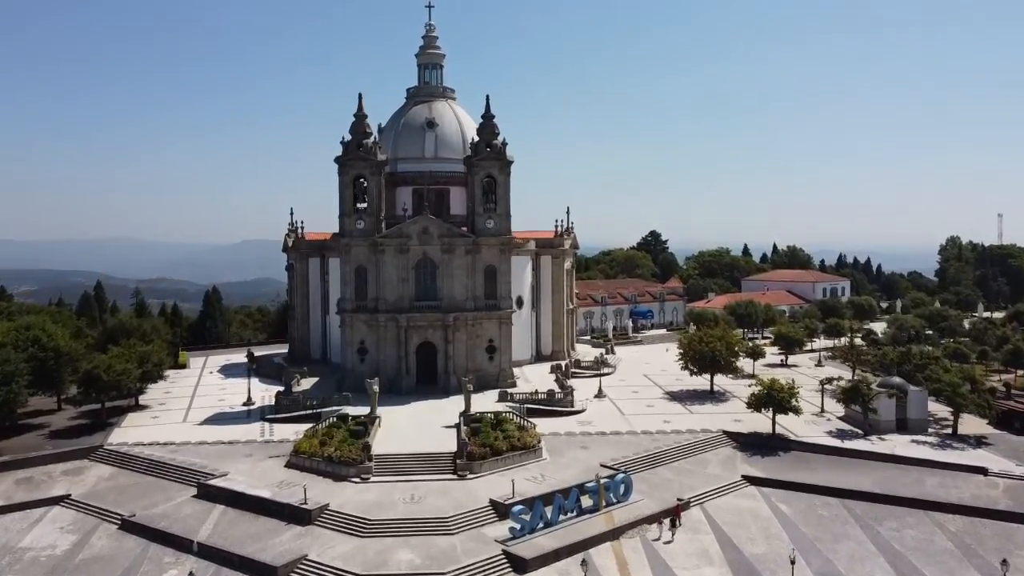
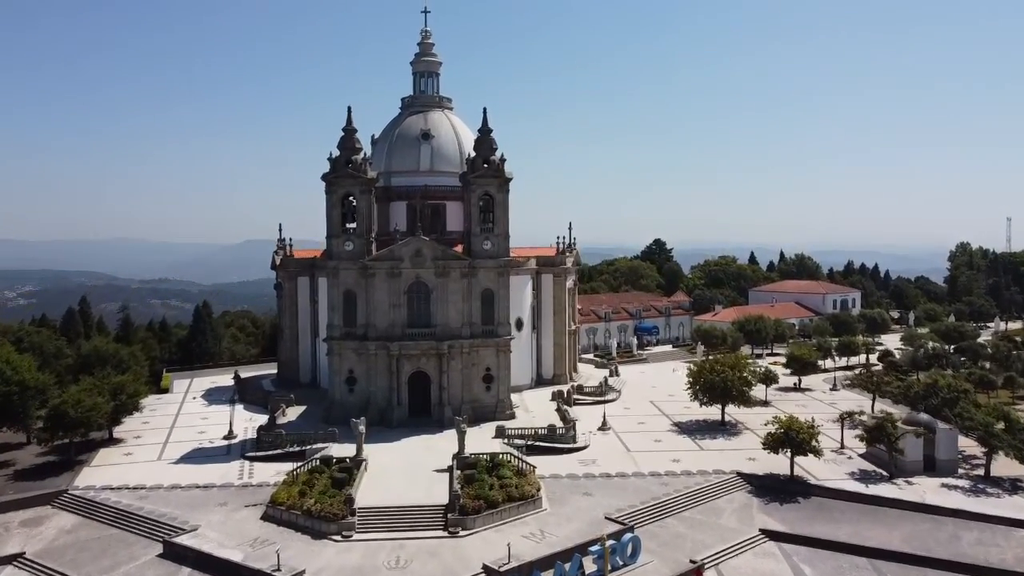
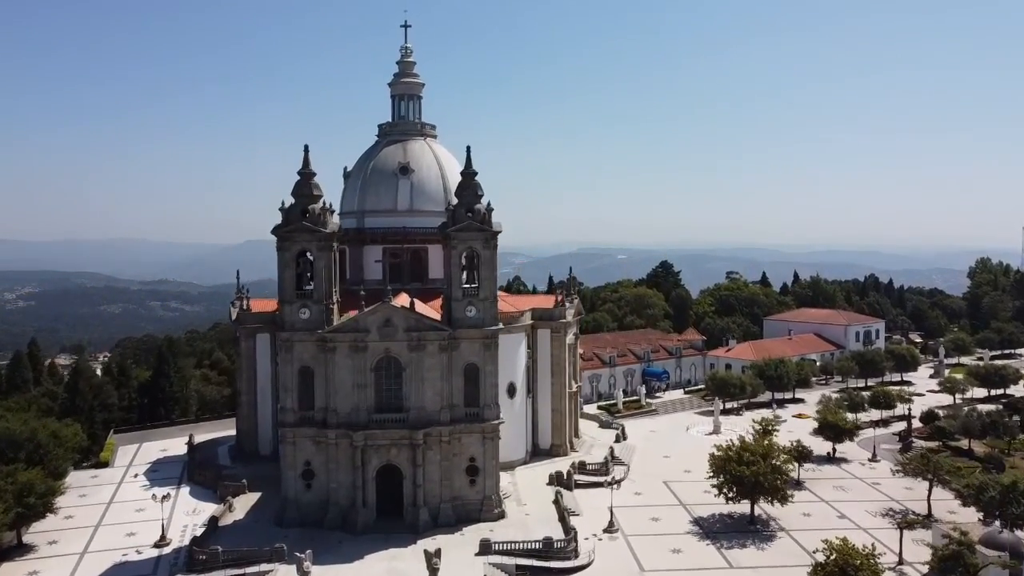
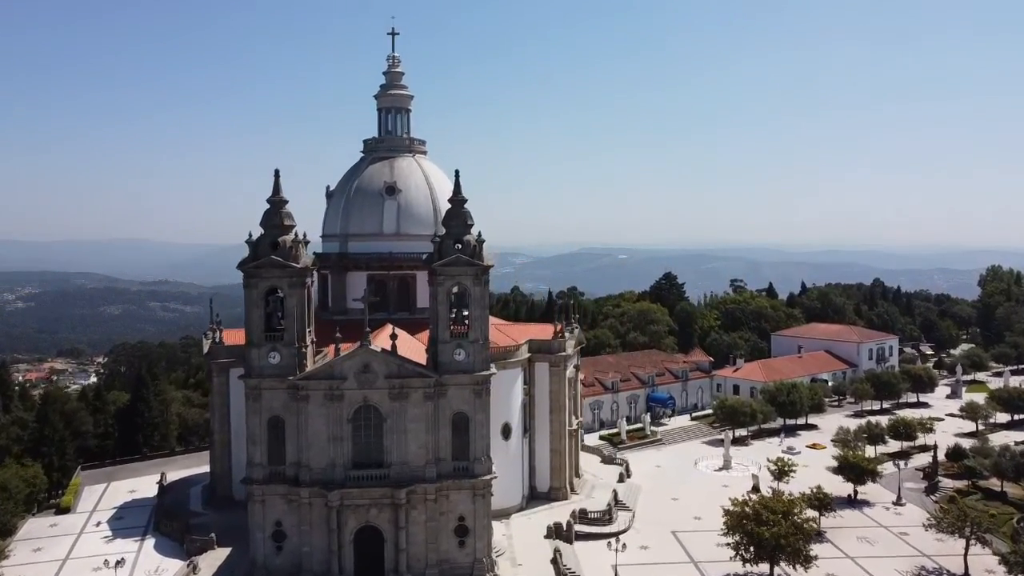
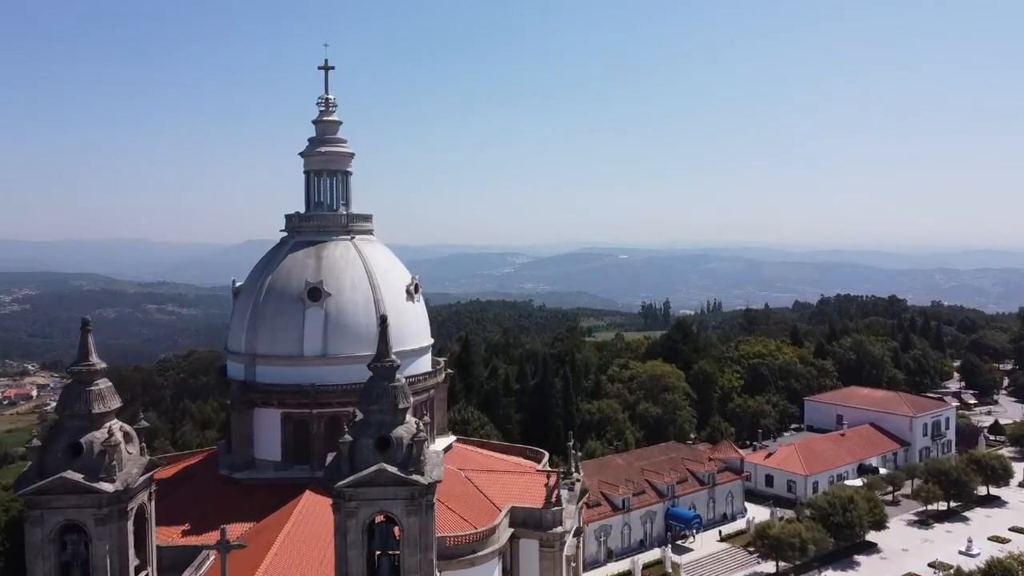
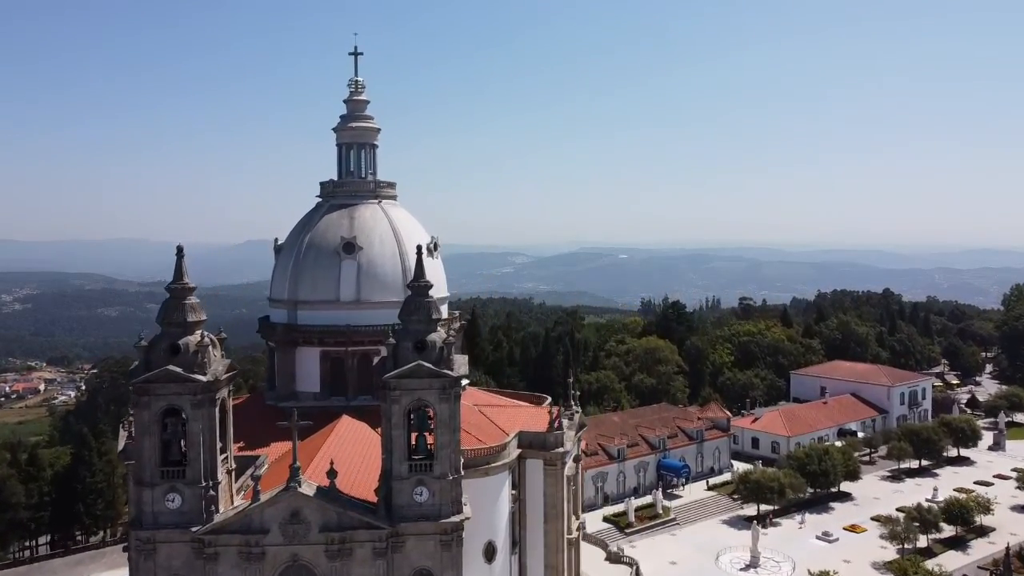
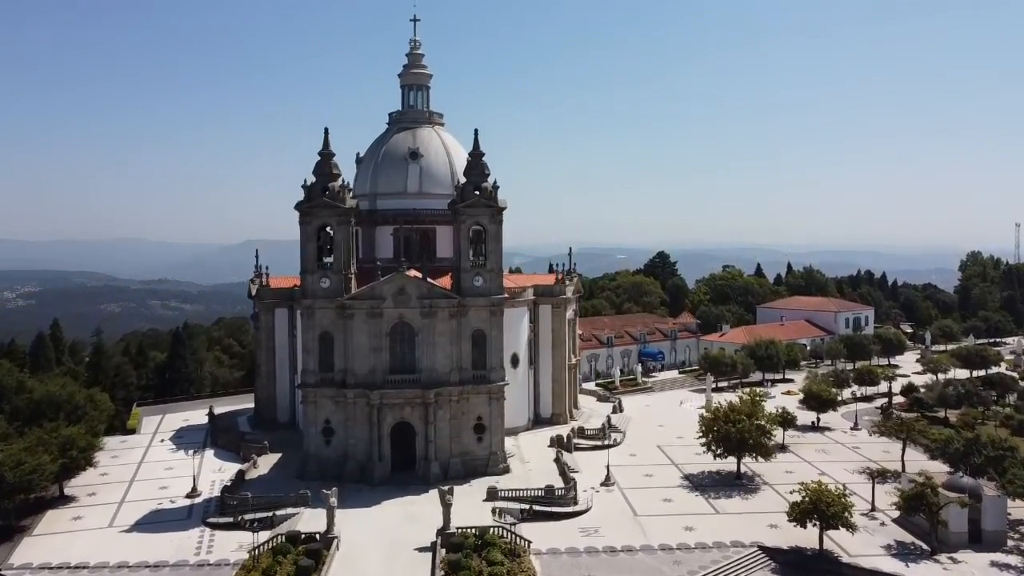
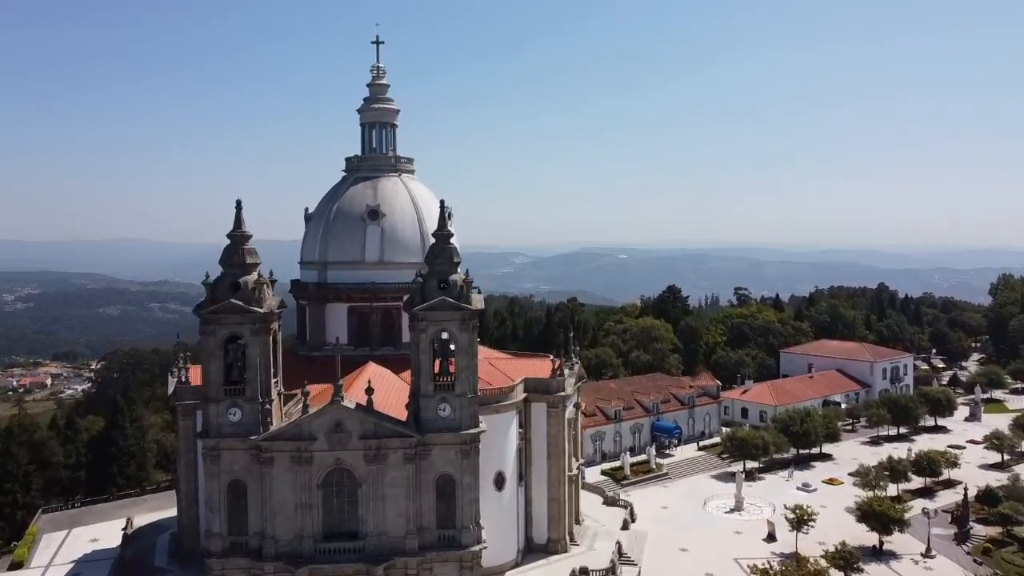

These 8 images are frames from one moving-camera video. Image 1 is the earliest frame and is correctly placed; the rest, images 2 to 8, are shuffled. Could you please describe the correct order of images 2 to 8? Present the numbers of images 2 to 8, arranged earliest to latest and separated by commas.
2, 7, 3, 4, 8, 6, 5
